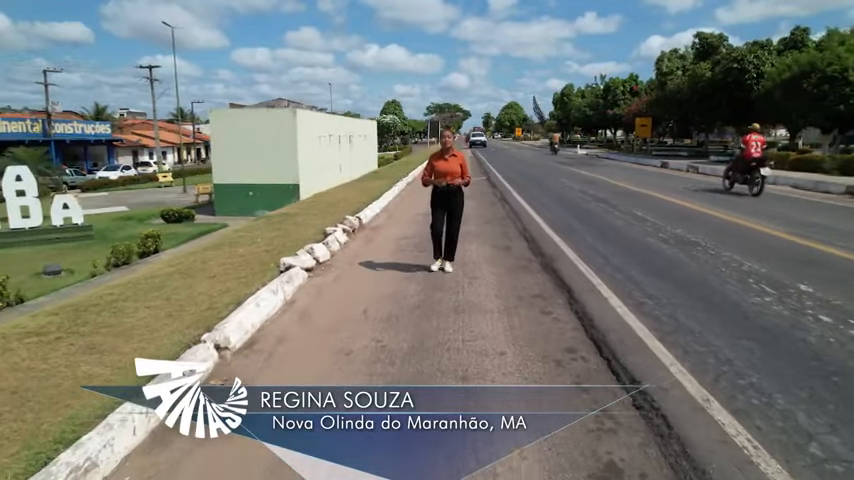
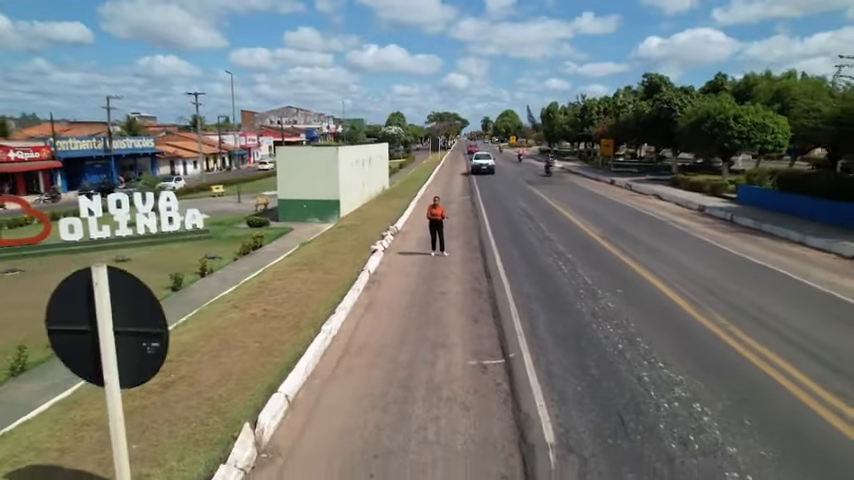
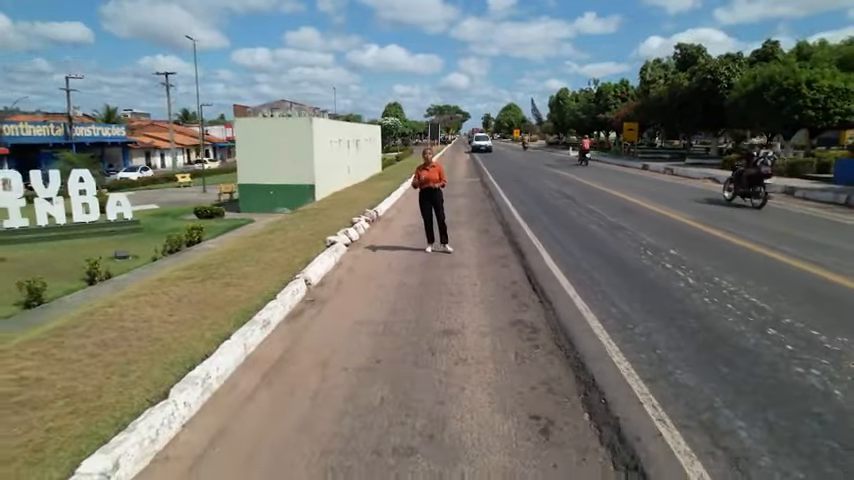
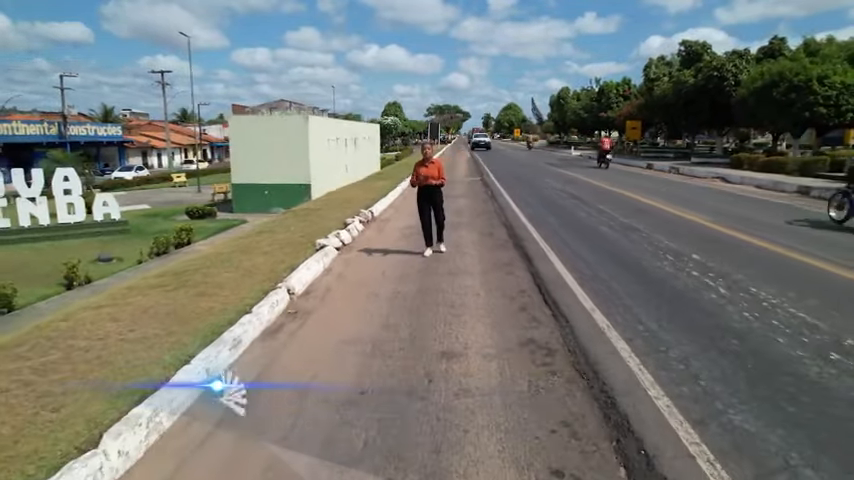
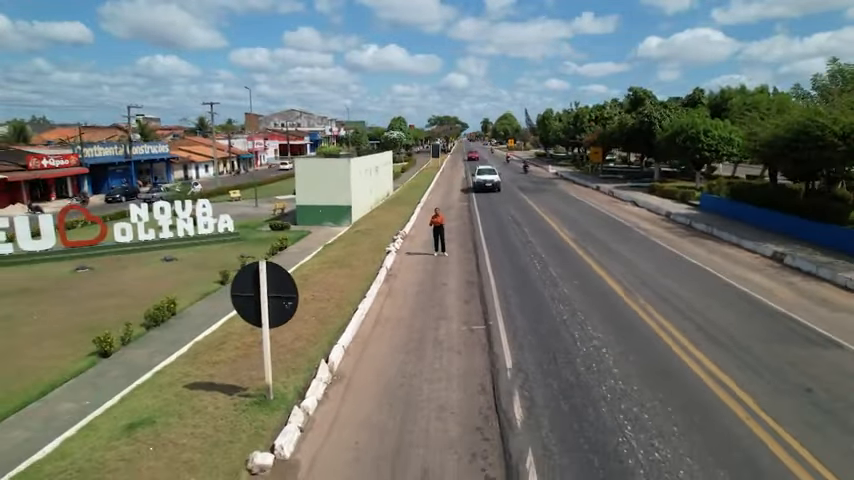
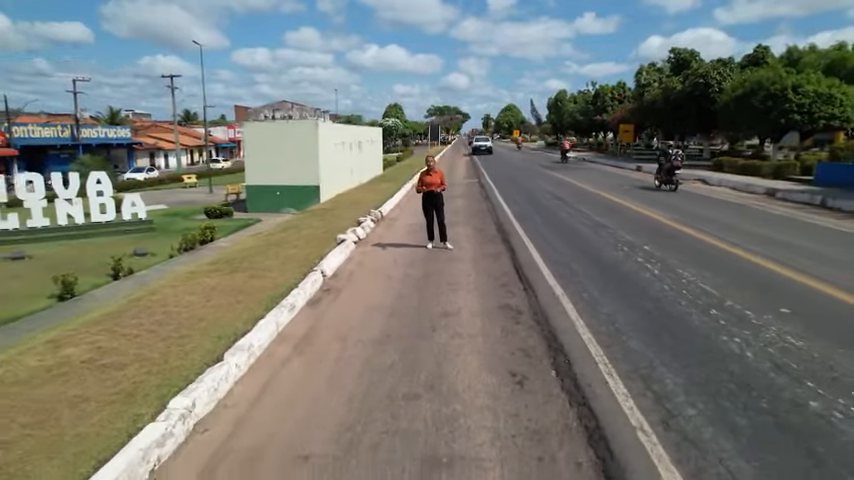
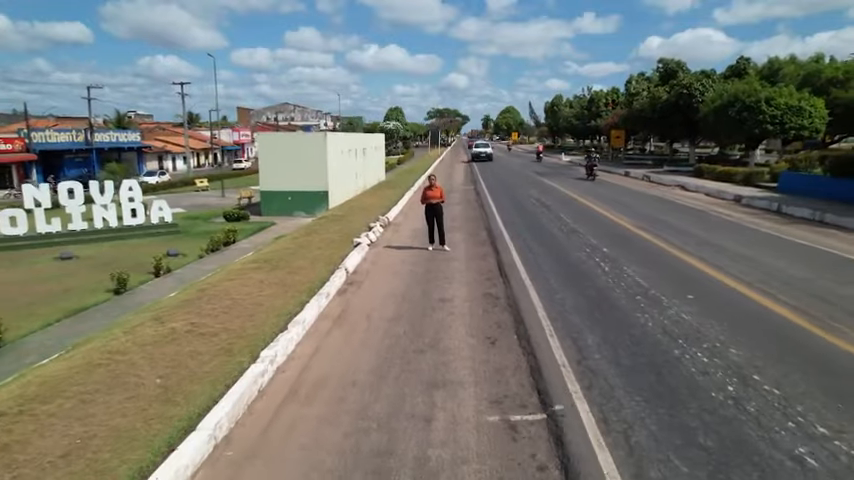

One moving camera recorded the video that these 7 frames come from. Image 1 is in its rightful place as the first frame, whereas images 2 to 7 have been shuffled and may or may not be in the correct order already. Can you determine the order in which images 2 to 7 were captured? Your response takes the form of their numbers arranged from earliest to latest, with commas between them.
4, 3, 6, 7, 2, 5
